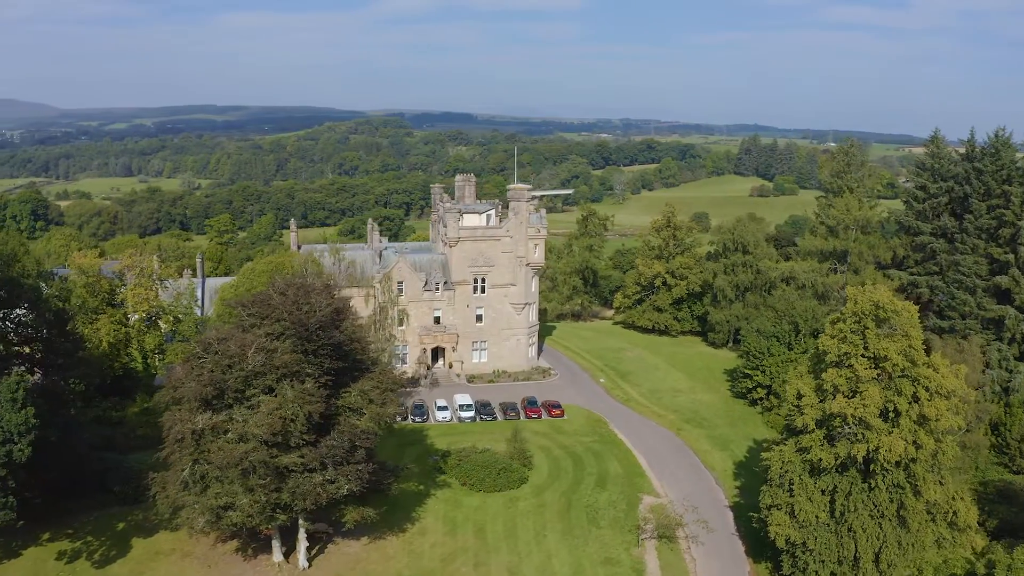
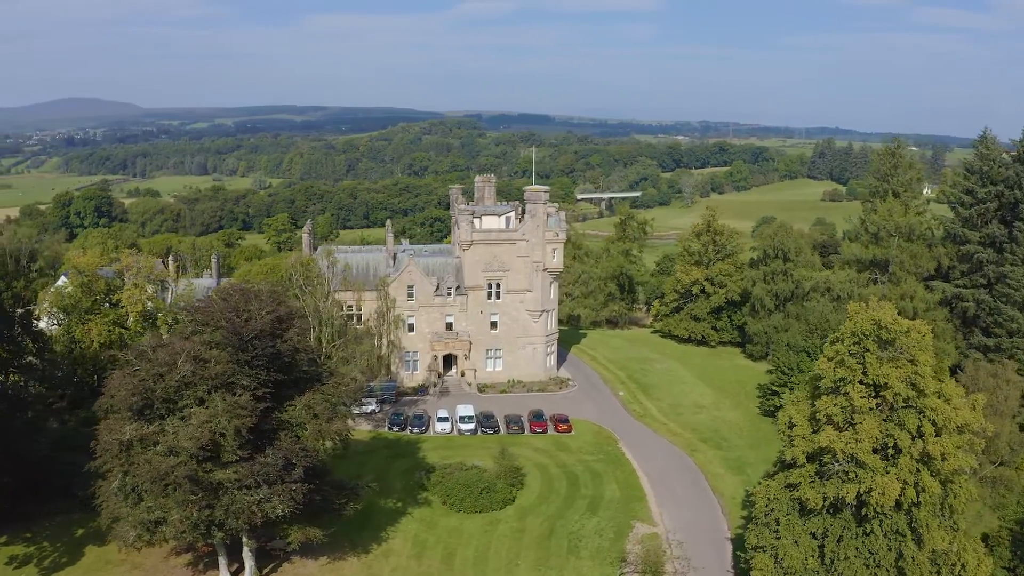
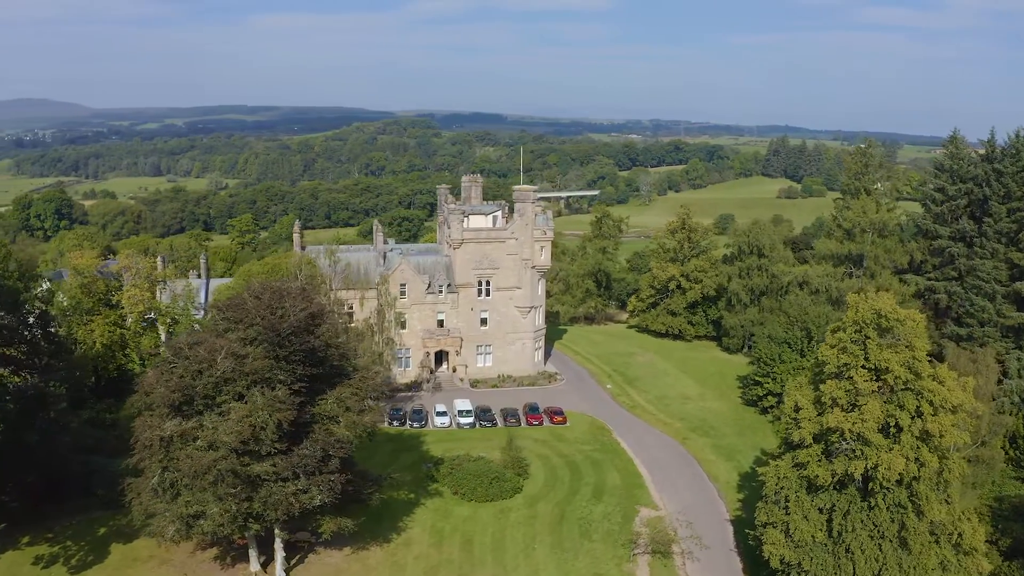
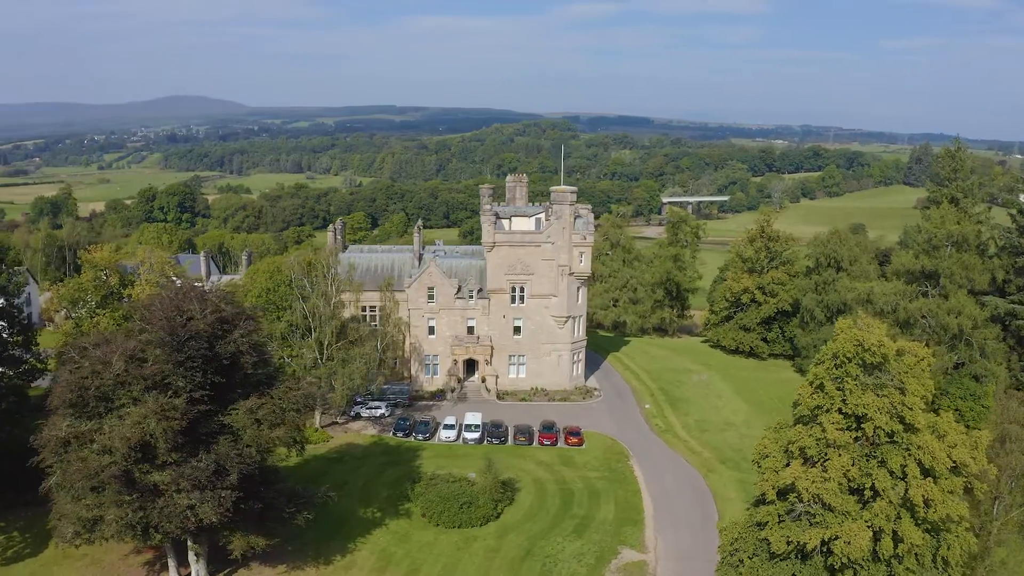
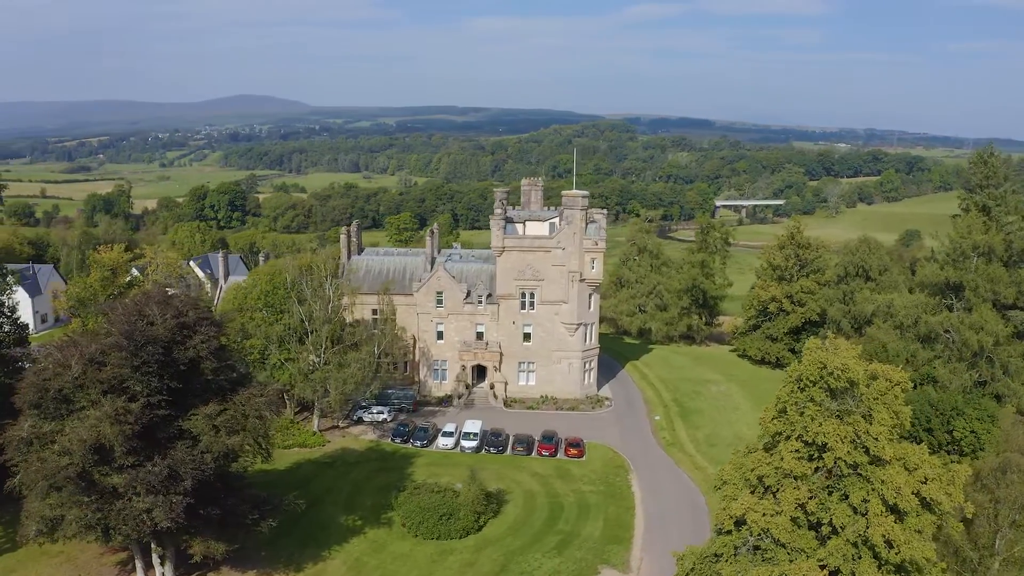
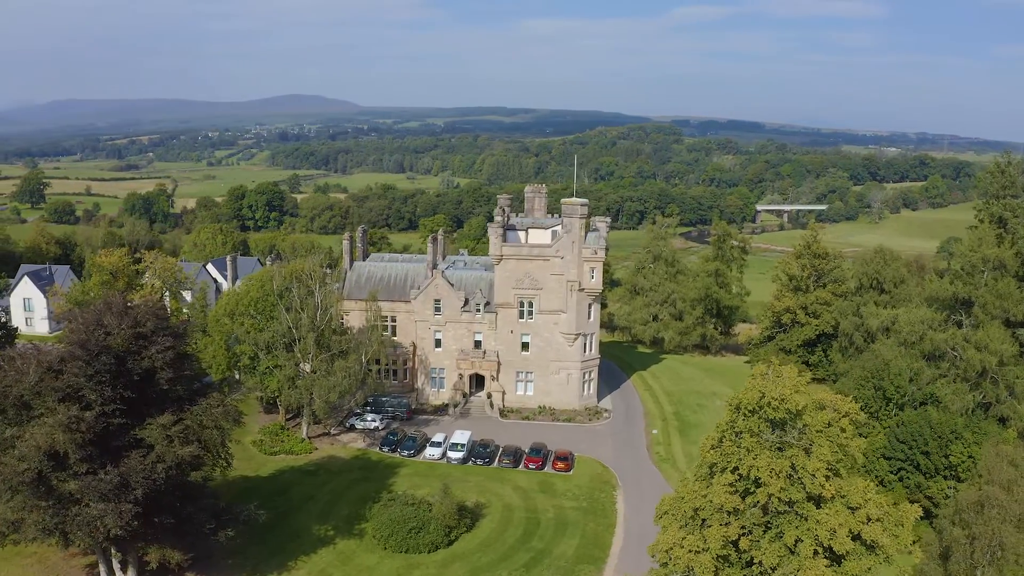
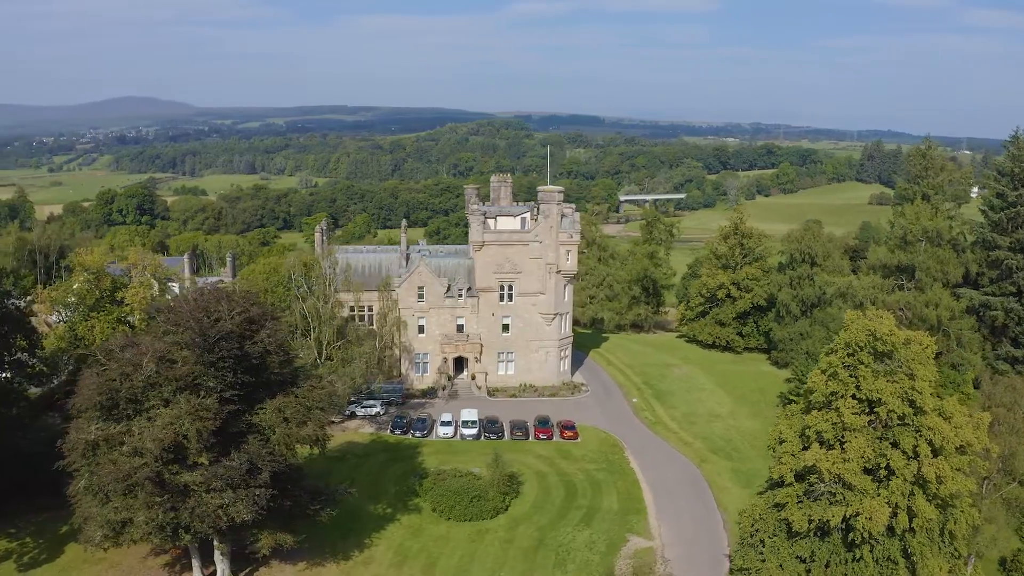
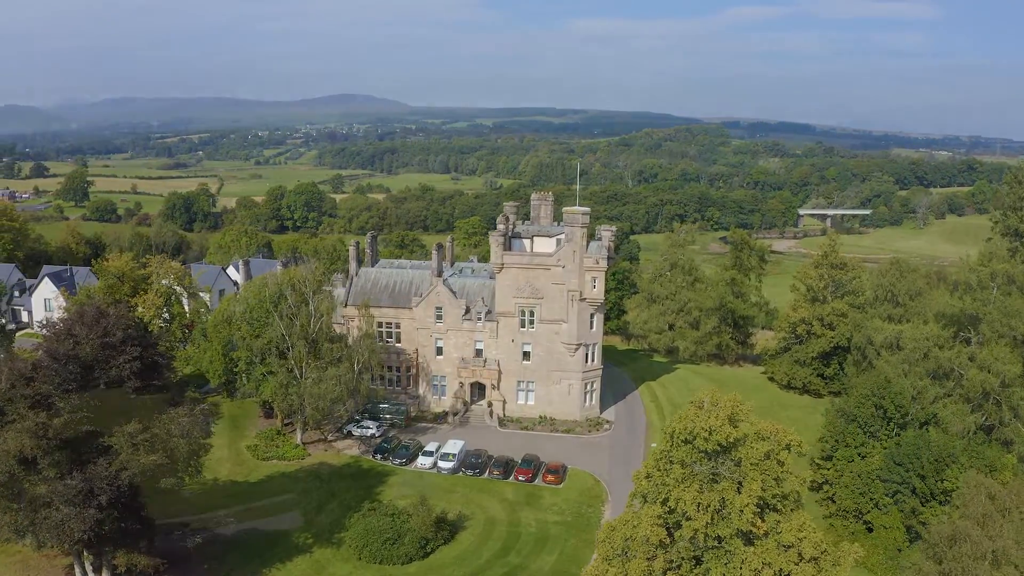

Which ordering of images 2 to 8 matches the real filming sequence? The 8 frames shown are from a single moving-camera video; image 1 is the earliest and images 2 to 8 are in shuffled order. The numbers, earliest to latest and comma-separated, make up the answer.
3, 2, 7, 4, 5, 6, 8
